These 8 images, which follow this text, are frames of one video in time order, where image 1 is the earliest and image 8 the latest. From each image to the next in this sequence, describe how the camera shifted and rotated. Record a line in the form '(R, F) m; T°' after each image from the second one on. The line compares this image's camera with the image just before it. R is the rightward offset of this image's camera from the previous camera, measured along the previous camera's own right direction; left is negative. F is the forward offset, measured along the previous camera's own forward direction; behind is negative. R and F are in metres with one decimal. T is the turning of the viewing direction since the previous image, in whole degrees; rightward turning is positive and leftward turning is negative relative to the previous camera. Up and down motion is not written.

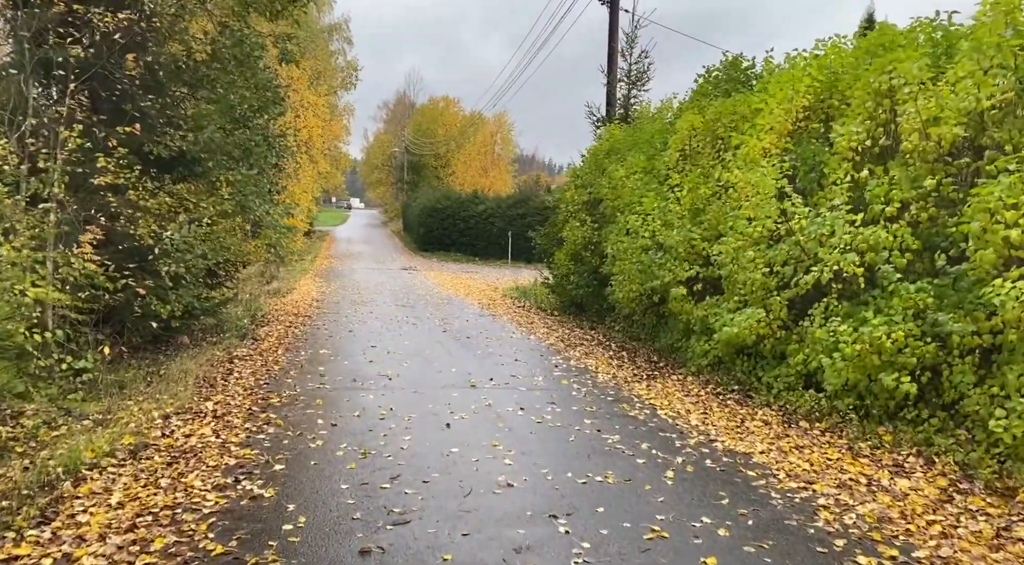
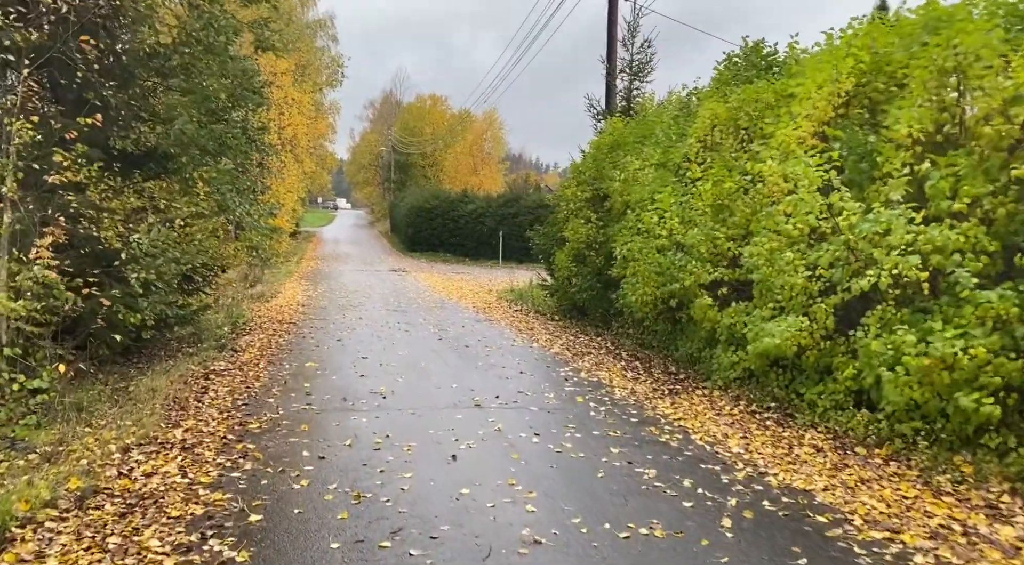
(-0.2, +0.8) m; +1°
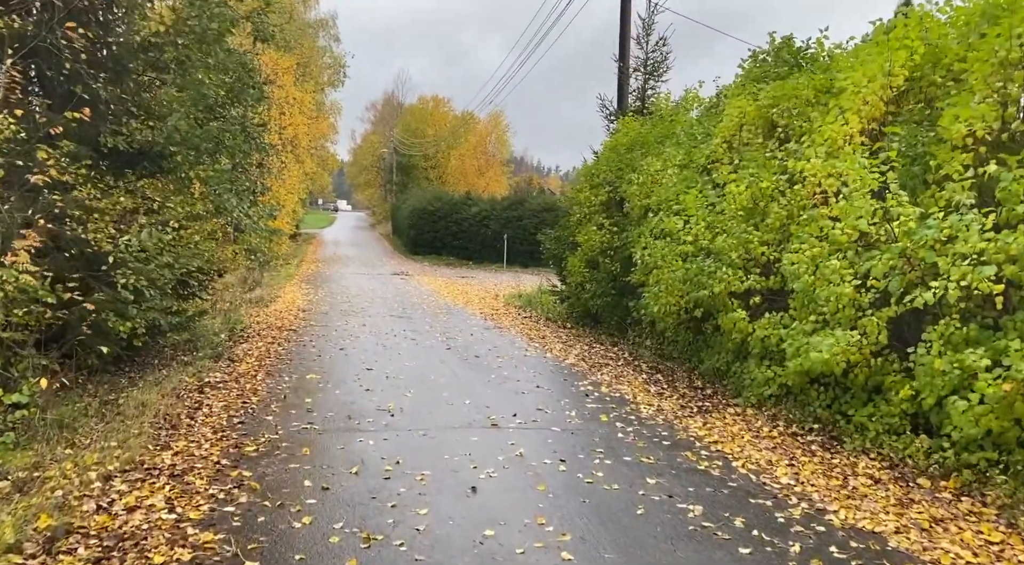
(-0.2, +0.6) m; 0°
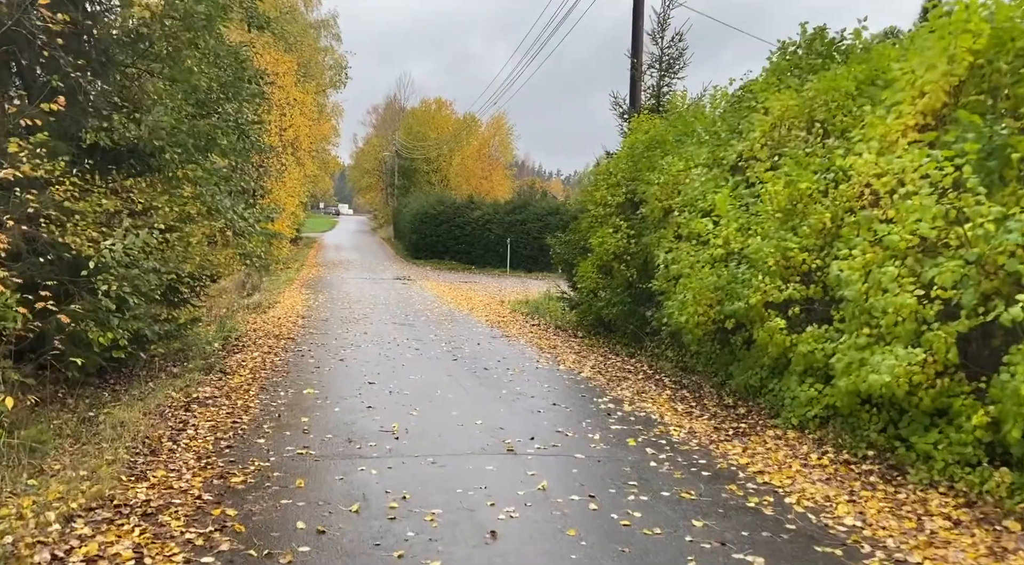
(-0.1, +0.7) m; 0°
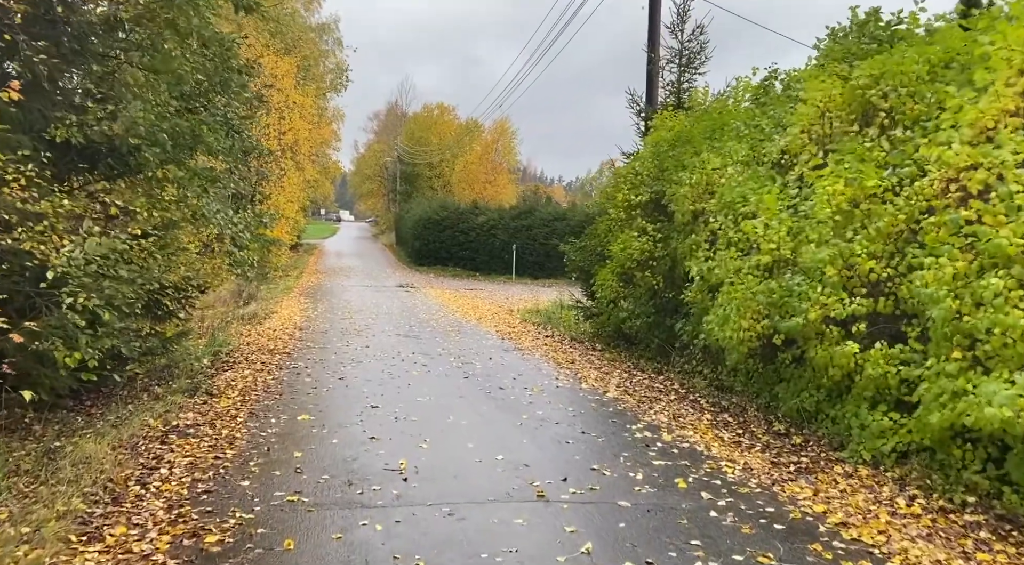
(-0.2, +0.9) m; 0°
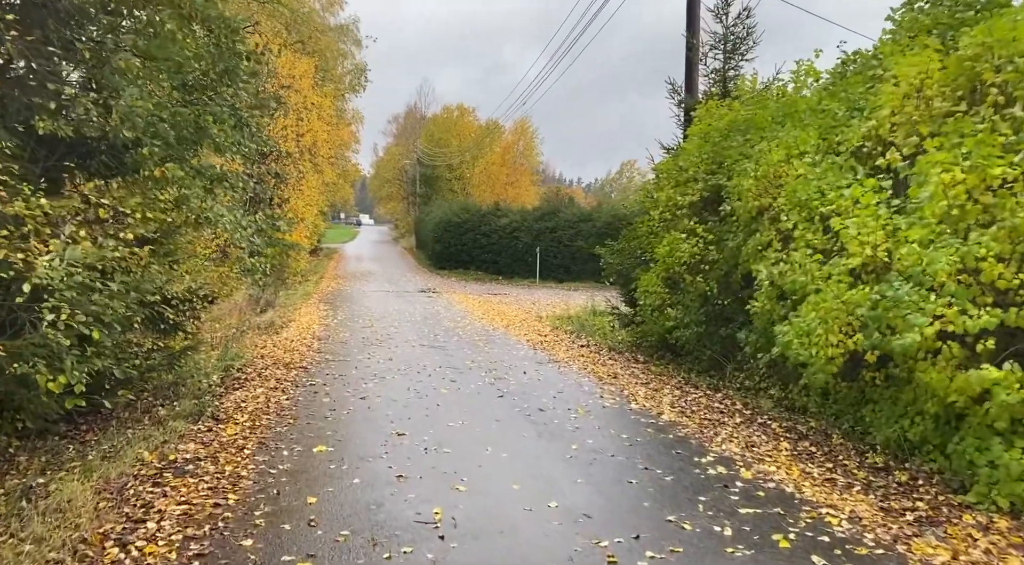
(-0.2, +0.9) m; -1°
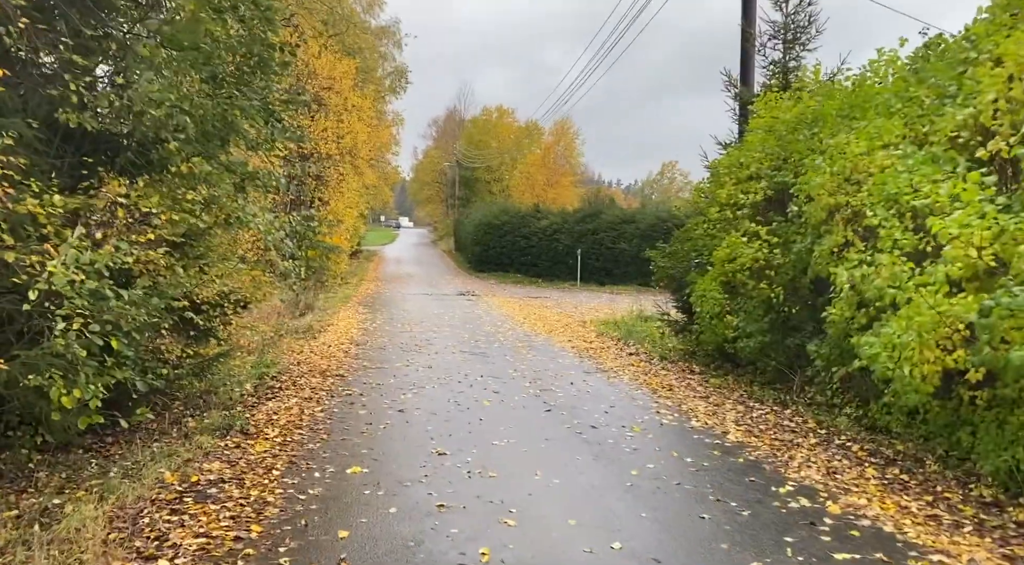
(-0.1, +0.6) m; -3°
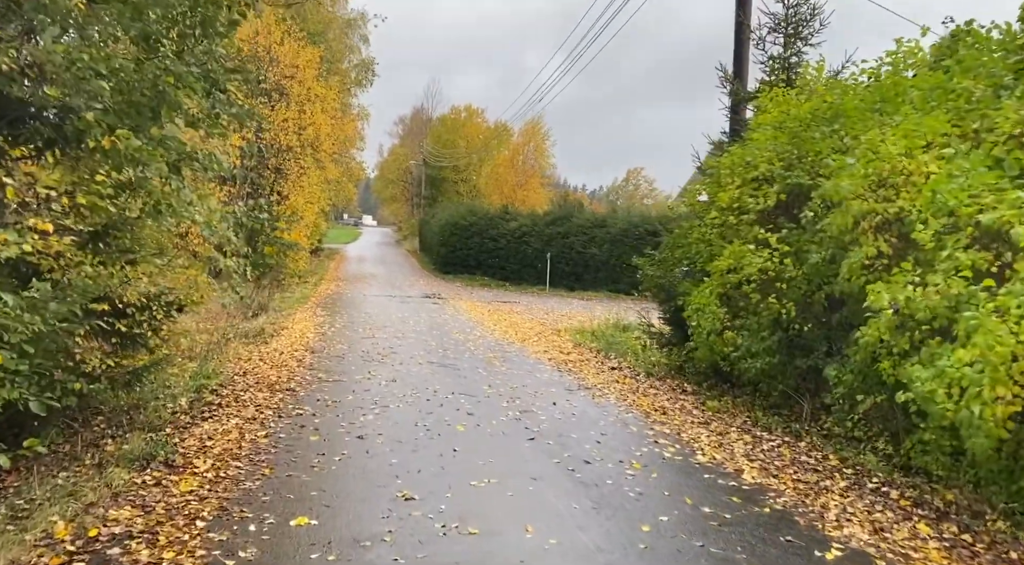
(-0.2, +1.0) m; +3°
